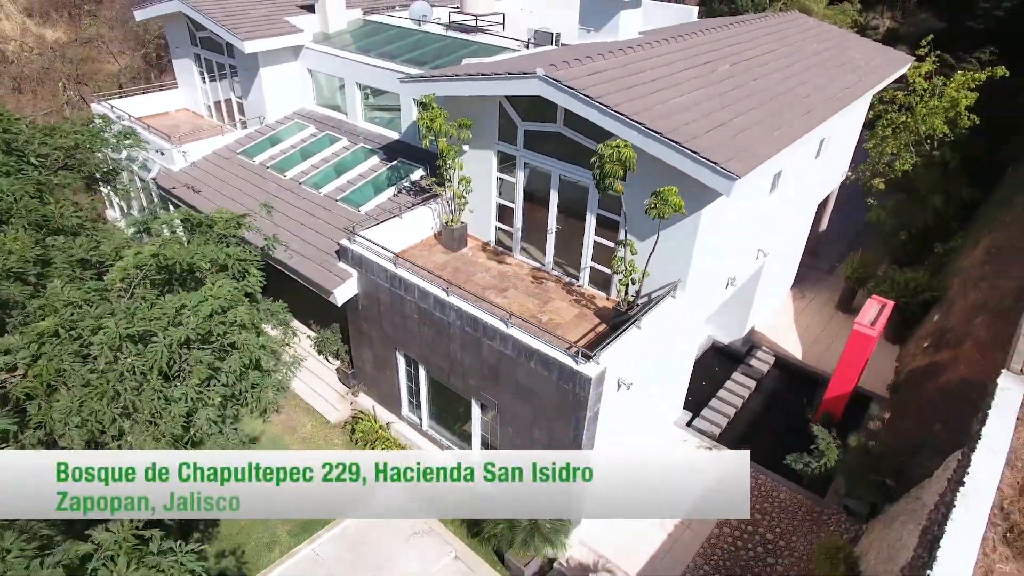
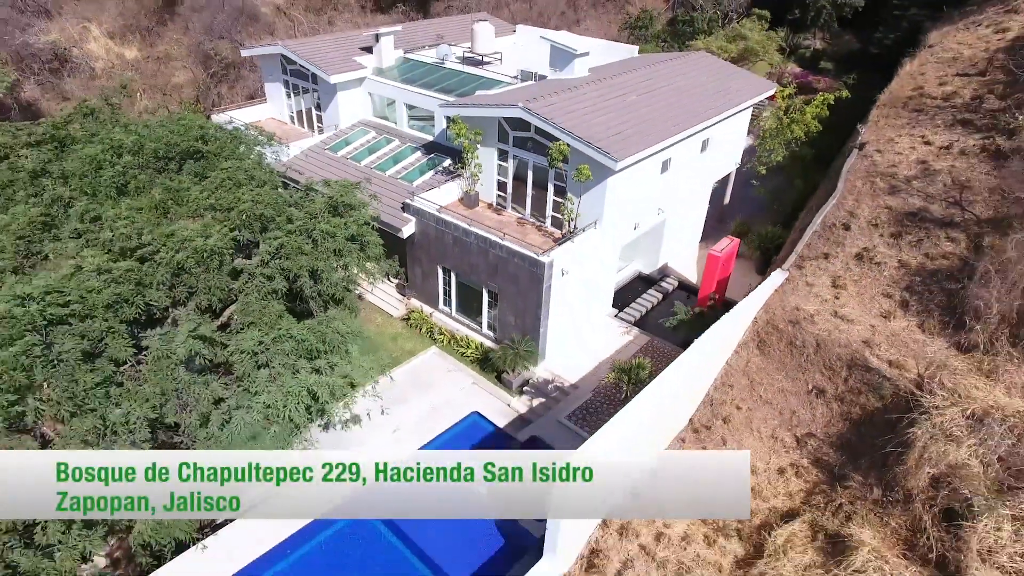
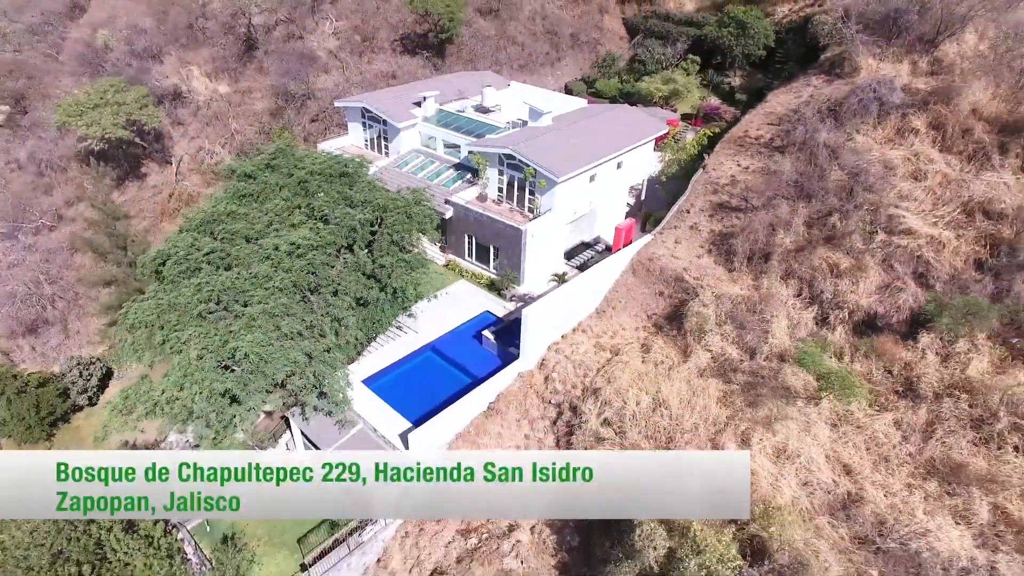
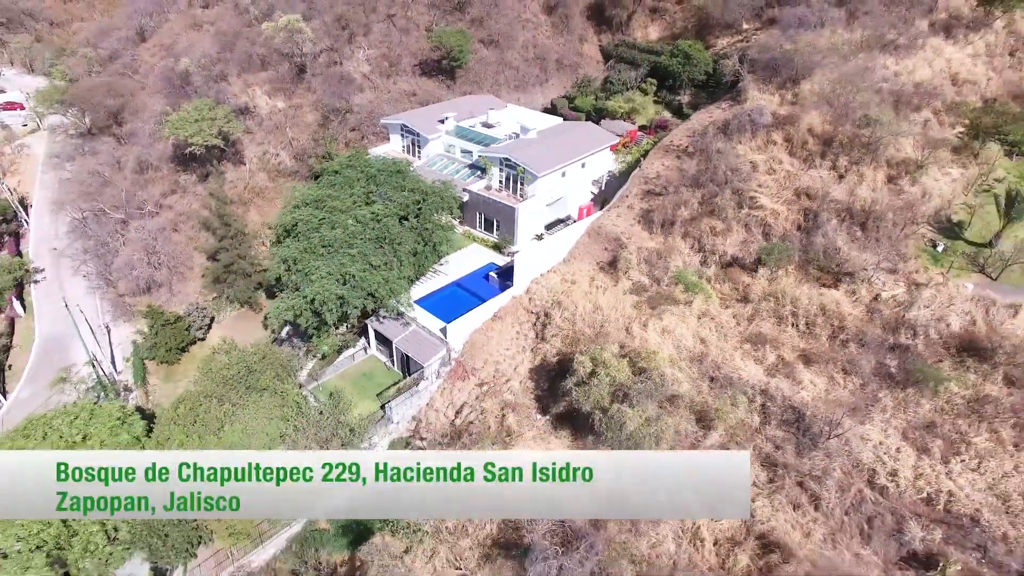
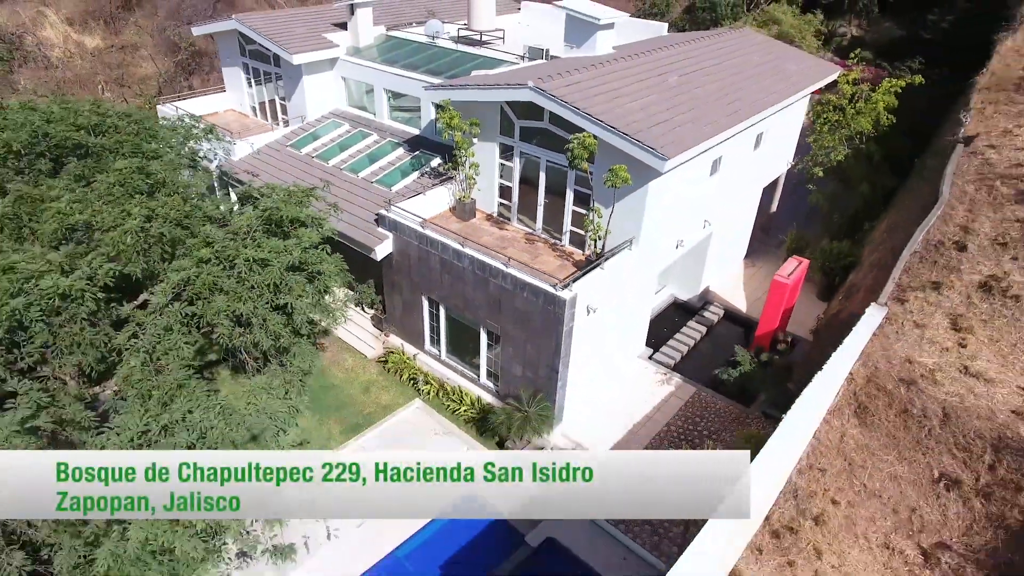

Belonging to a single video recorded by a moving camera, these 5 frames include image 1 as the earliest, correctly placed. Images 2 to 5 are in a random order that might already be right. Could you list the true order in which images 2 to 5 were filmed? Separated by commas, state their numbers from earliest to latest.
5, 2, 3, 4
